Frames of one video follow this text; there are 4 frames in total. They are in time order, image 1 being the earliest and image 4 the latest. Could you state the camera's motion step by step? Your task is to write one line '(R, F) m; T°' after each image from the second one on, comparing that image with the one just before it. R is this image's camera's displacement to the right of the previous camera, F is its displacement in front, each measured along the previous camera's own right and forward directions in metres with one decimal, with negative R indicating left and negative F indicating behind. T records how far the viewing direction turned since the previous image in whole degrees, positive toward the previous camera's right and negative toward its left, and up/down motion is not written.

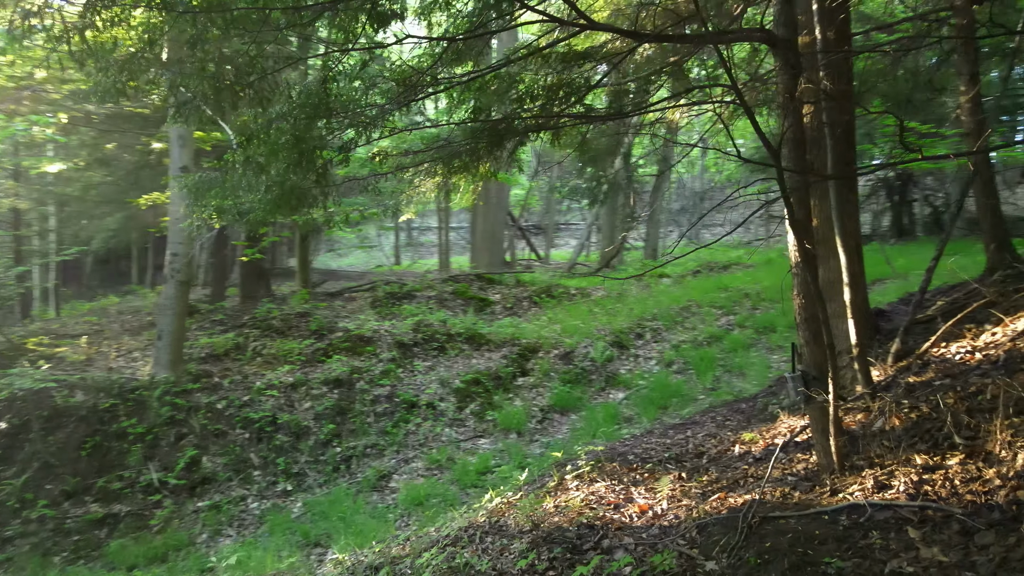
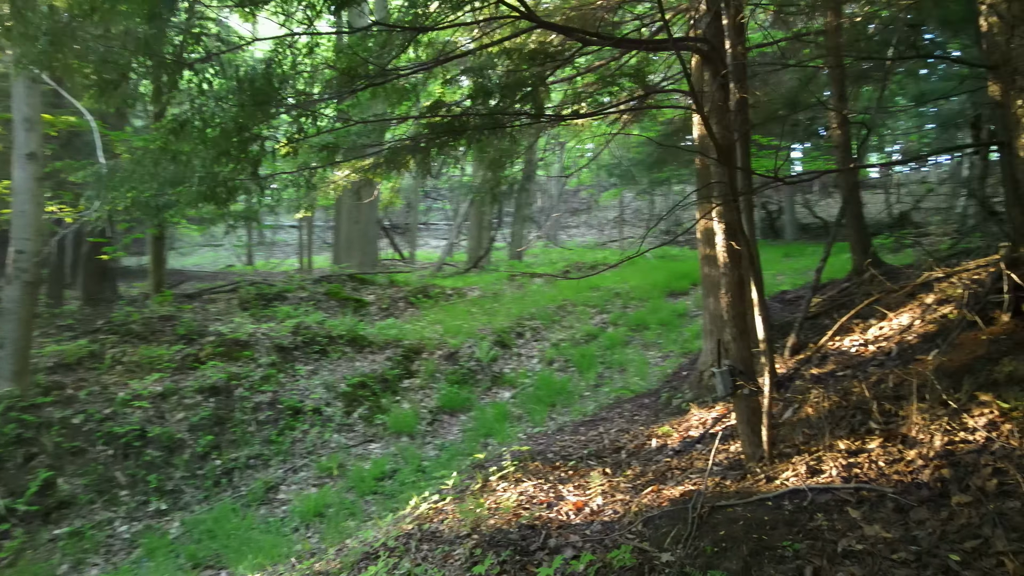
(-0.5, +0.1) m; +11°
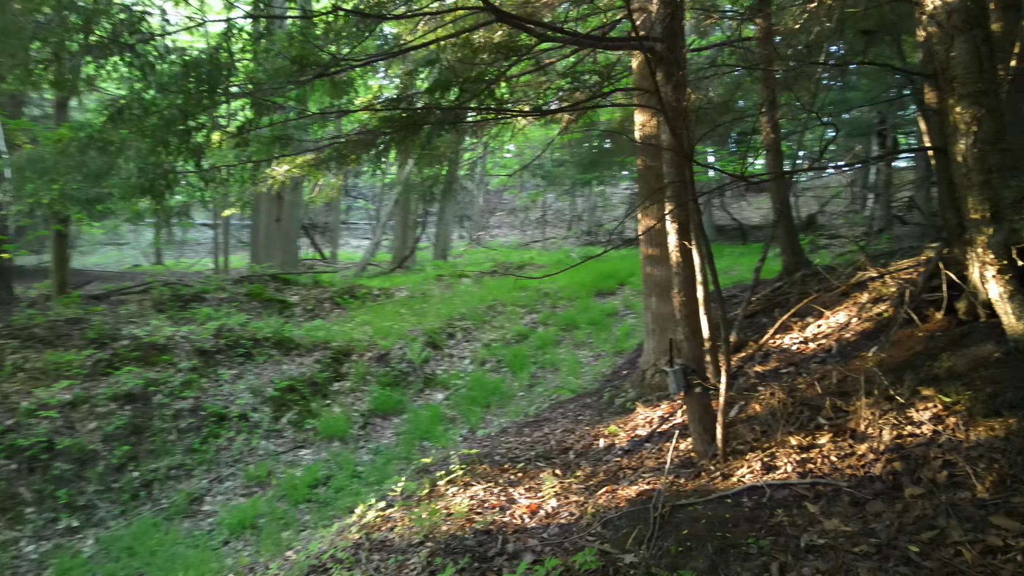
(-0.2, +0.1) m; +6°
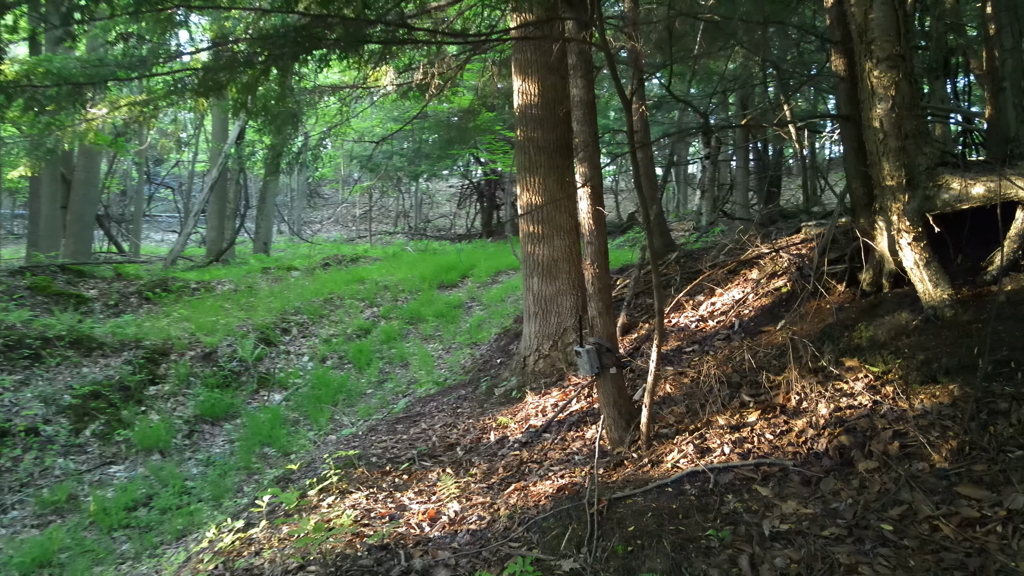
(-0.4, +0.7) m; +14°
